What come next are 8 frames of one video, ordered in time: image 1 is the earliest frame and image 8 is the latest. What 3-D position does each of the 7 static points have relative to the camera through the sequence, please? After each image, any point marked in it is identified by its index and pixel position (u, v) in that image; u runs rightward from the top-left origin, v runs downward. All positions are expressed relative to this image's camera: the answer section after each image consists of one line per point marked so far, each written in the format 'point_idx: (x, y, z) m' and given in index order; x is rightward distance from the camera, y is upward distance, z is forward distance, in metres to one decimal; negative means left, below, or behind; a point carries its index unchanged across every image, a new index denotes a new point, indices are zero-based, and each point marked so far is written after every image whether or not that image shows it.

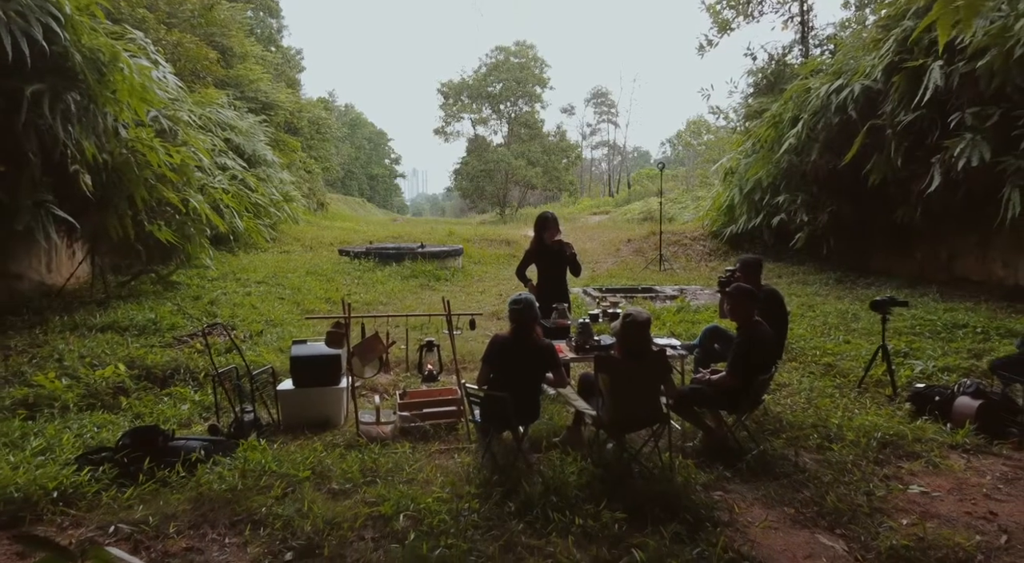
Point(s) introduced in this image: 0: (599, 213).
0: (+3.2, +2.3, +19.7) m
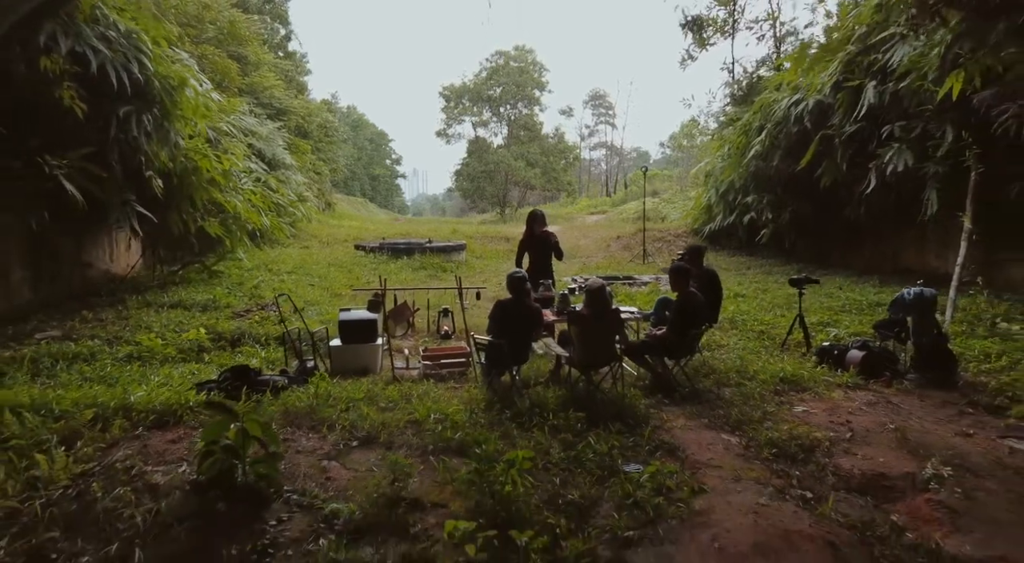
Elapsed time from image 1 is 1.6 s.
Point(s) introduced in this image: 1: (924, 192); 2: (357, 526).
0: (+3.2, +2.5, +20.8) m
1: (+5.4, +1.2, +7.6) m
2: (-0.7, -1.1, +2.7) m
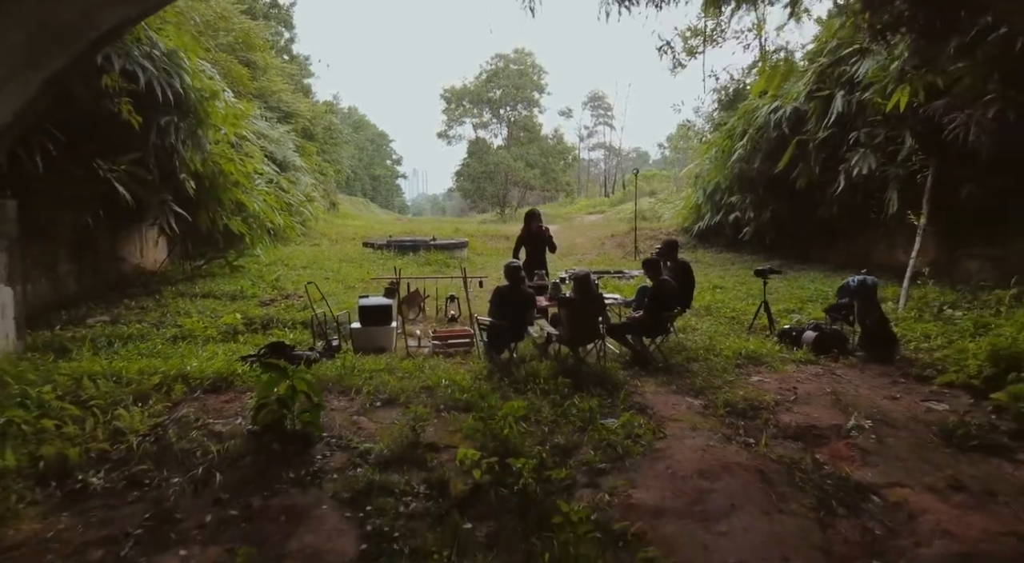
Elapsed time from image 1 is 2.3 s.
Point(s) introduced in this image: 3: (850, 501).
0: (+3.2, +2.6, +21.4) m
1: (+5.3, +1.3, +8.3) m
2: (-0.7, -1.0, +3.4) m
3: (+1.8, -1.1, +3.0) m
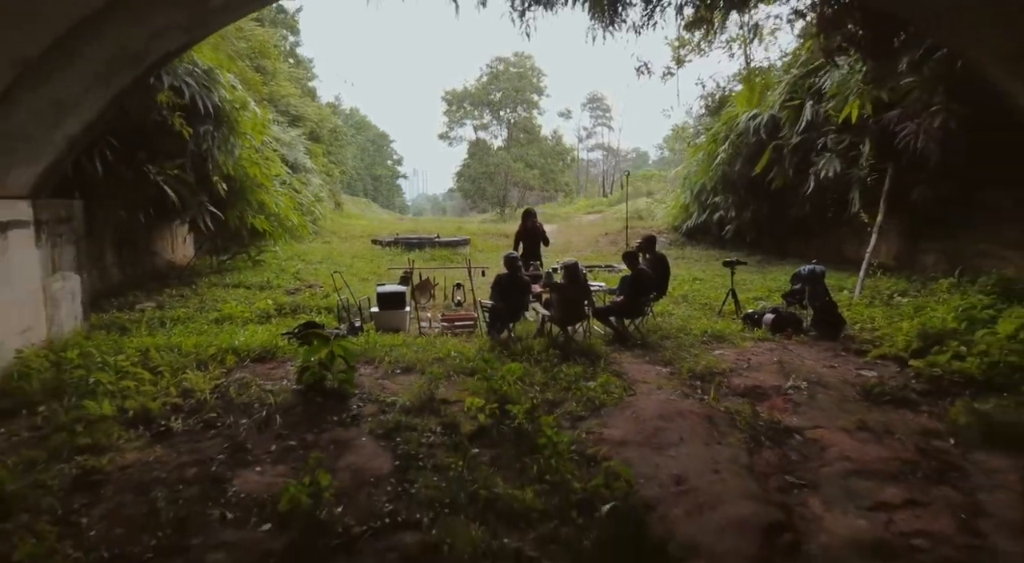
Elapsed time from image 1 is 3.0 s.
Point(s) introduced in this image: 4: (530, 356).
0: (+3.2, +2.7, +22.2) m
1: (+5.3, +1.4, +9.1) m
2: (-0.7, -0.9, +4.2) m
3: (+1.8, -1.0, +3.8) m
4: (+0.2, -0.7, +5.2) m
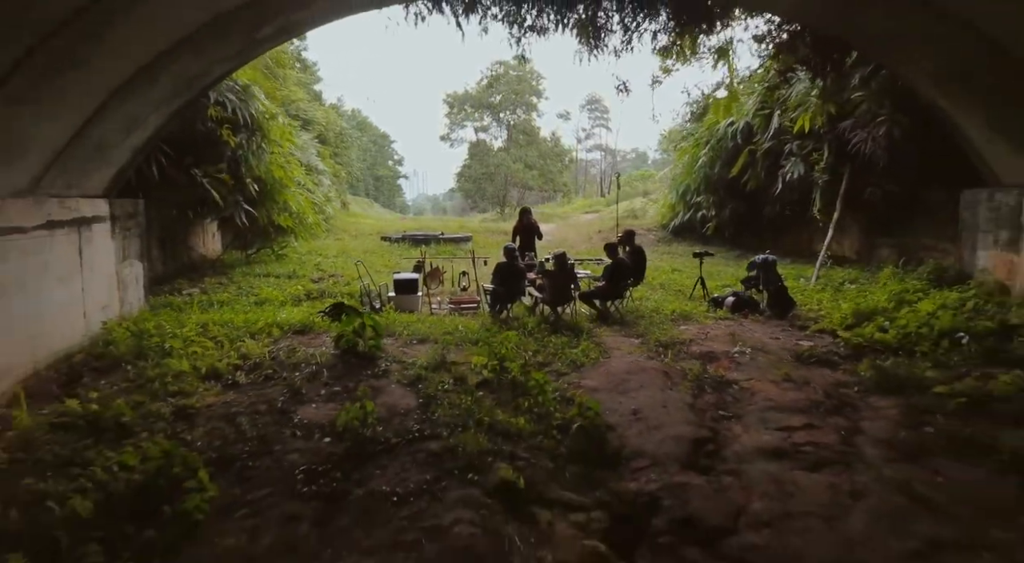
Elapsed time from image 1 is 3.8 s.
0: (+3.2, +2.8, +23.3) m
1: (+5.3, +1.6, +10.1) m
2: (-0.8, -0.8, +5.2) m
3: (+1.7, -0.9, +4.9) m
4: (+0.1, -0.5, +6.2) m
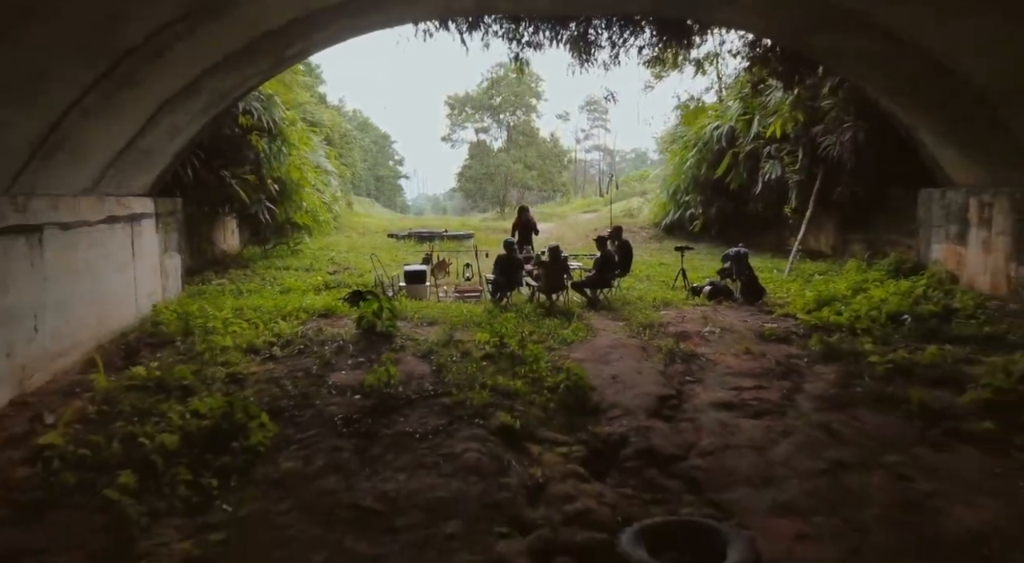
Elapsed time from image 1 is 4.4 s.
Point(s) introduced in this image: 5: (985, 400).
0: (+3.1, +3.0, +24.1) m
1: (+5.3, +1.7, +10.9) m
2: (-0.8, -0.6, +6.0) m
3: (+1.7, -0.7, +5.7) m
4: (+0.1, -0.4, +7.0) m
5: (+3.7, -0.9, +4.5) m
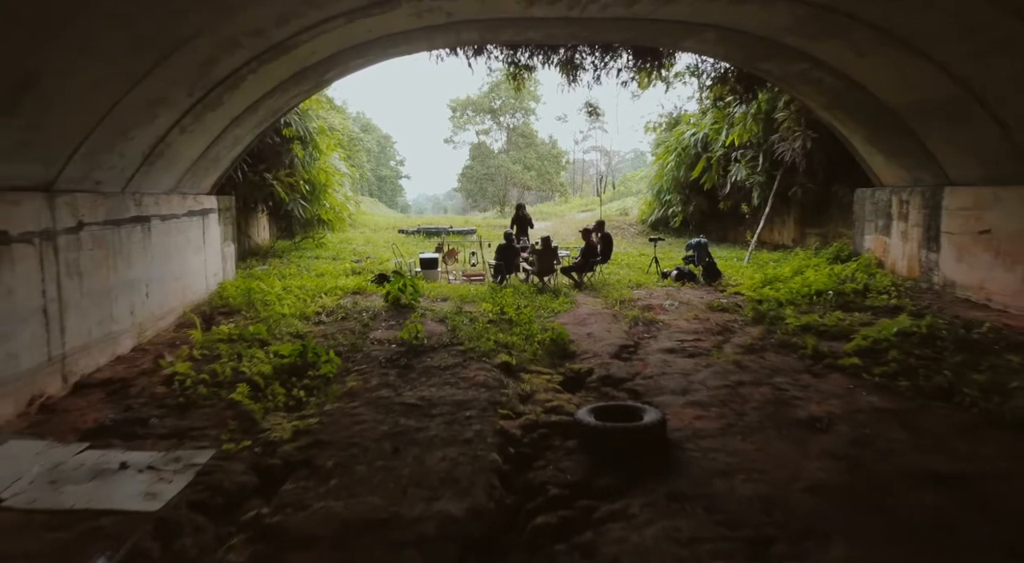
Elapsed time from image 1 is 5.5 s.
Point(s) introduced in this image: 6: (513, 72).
0: (+3.1, +3.2, +25.6) m
1: (+5.3, +1.9, +12.5) m
2: (-0.8, -0.4, +7.5) m
3: (+1.7, -0.5, +7.2) m
4: (+0.1, -0.1, +8.6) m
5: (+3.6, -0.7, +6.0) m
6: (0.0, +3.5, +9.8) m
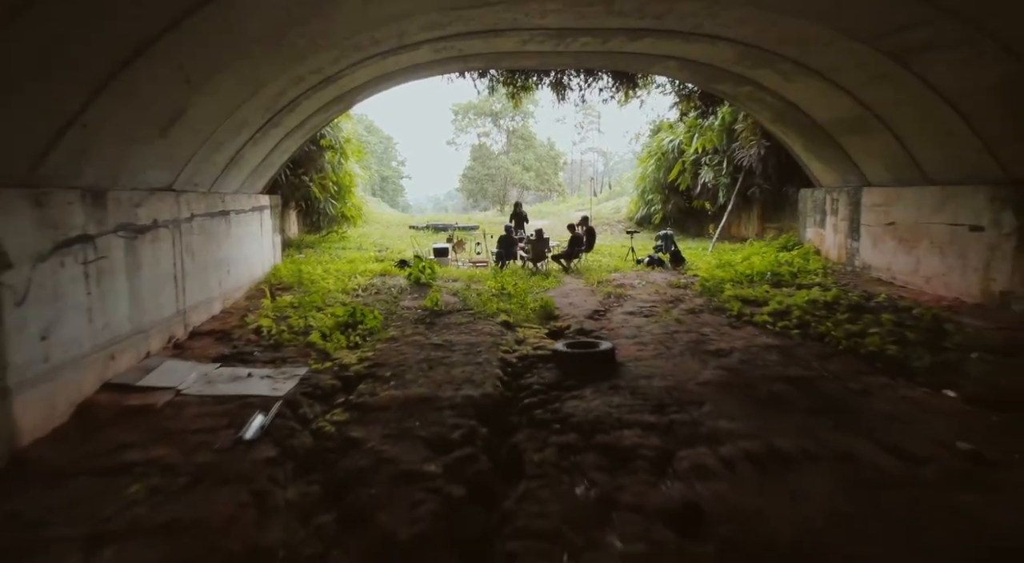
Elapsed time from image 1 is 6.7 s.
0: (+3.1, +3.5, +27.5) m
1: (+5.2, +2.2, +14.4) m
2: (-0.8, -0.1, +9.5) m
3: (+1.7, -0.2, +9.1) m
4: (+0.1, +0.2, +10.5) m
5: (+3.6, -0.4, +7.9) m
6: (0.0, +3.8, +11.7) m
